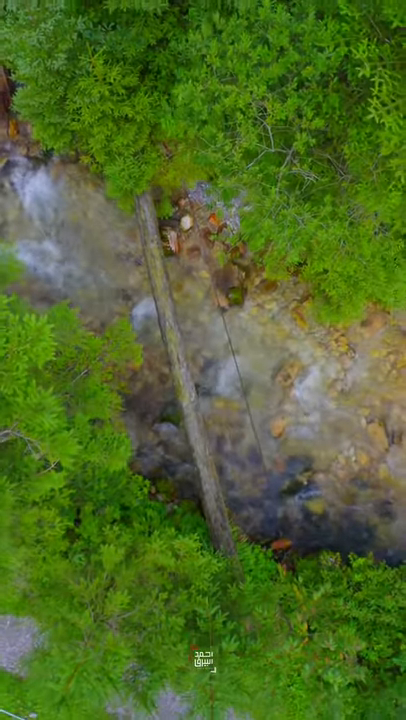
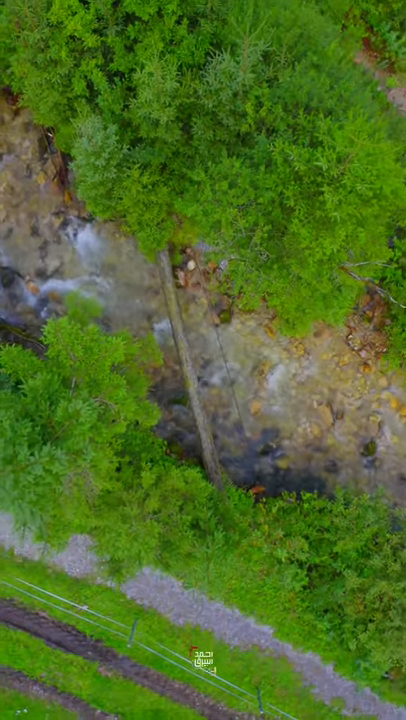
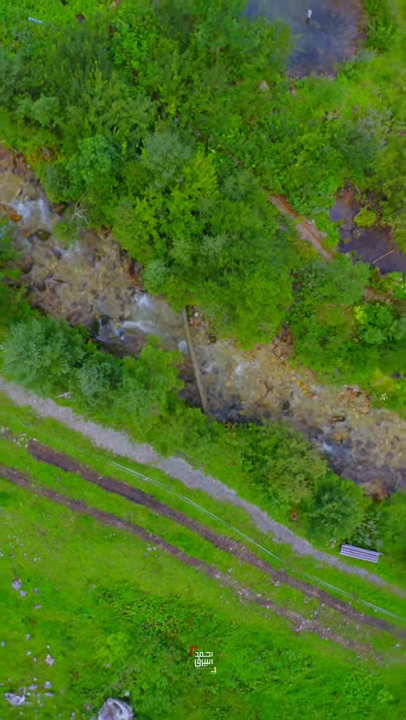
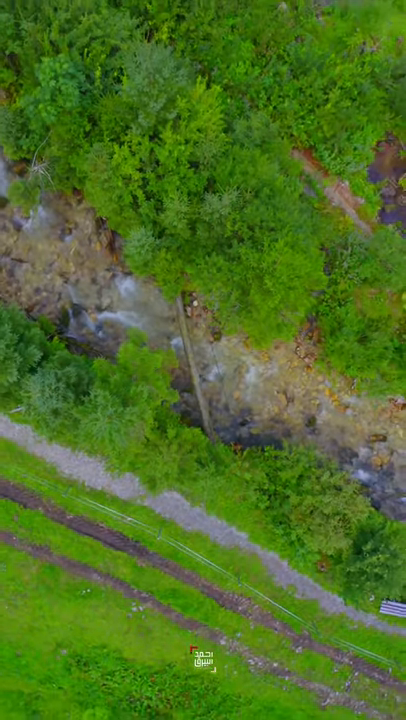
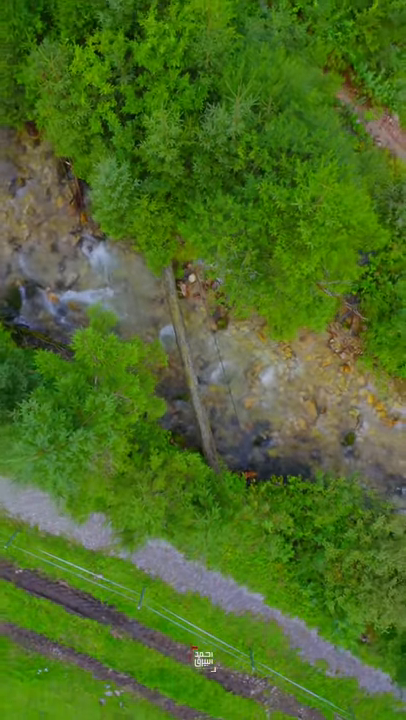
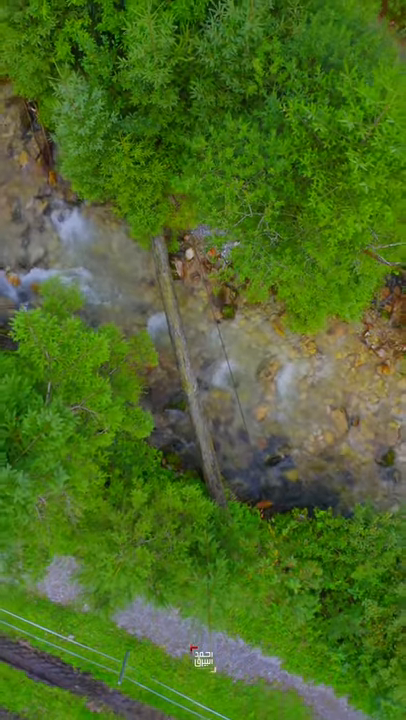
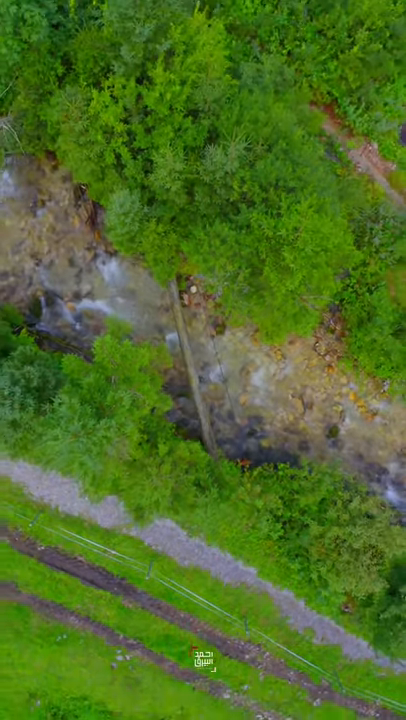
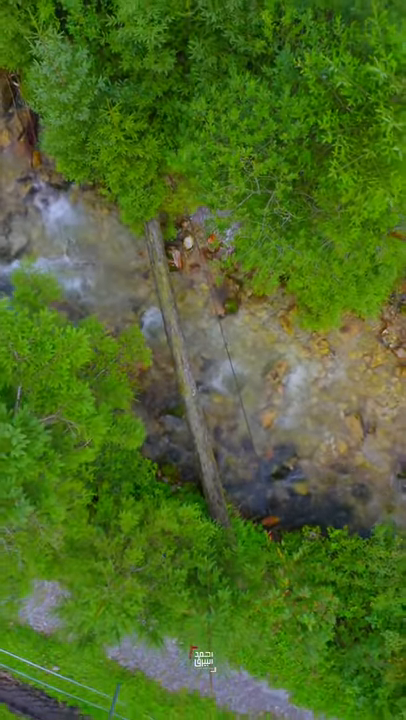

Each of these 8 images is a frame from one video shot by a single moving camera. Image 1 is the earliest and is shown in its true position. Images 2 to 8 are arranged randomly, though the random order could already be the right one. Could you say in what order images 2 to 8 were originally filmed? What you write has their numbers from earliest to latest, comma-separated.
8, 6, 2, 5, 7, 4, 3
